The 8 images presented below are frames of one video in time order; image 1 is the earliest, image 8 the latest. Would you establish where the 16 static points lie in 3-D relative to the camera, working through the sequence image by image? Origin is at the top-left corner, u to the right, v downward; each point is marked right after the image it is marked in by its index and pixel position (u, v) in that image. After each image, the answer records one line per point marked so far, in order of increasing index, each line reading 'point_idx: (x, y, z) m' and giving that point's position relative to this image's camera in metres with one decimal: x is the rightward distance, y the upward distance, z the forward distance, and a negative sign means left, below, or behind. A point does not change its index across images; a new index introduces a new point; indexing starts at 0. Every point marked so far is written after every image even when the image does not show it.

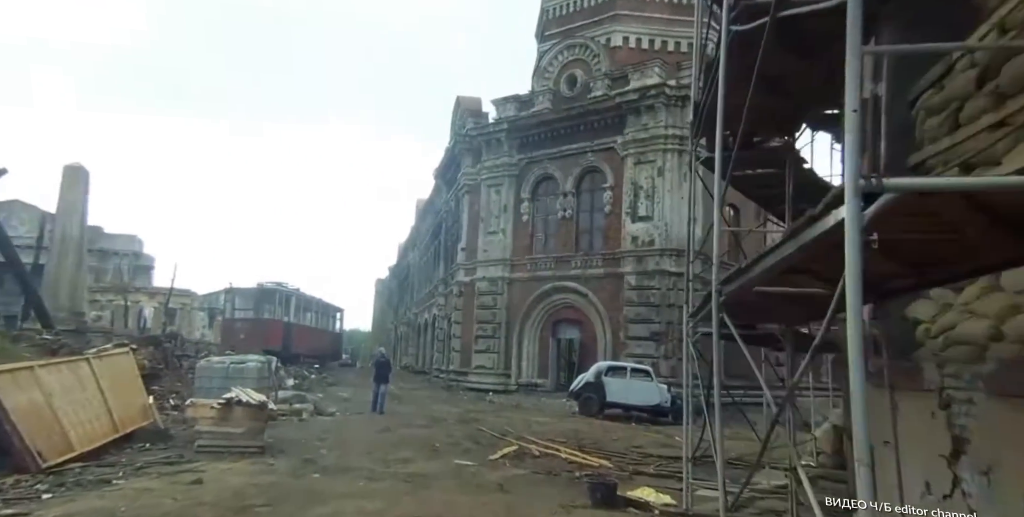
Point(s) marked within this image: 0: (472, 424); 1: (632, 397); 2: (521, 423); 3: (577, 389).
0: (-0.8, -3.3, +14.1) m
1: (+3.0, -3.5, +17.5) m
2: (+0.2, -3.4, +14.6) m
3: (+1.7, -3.4, +18.2) m
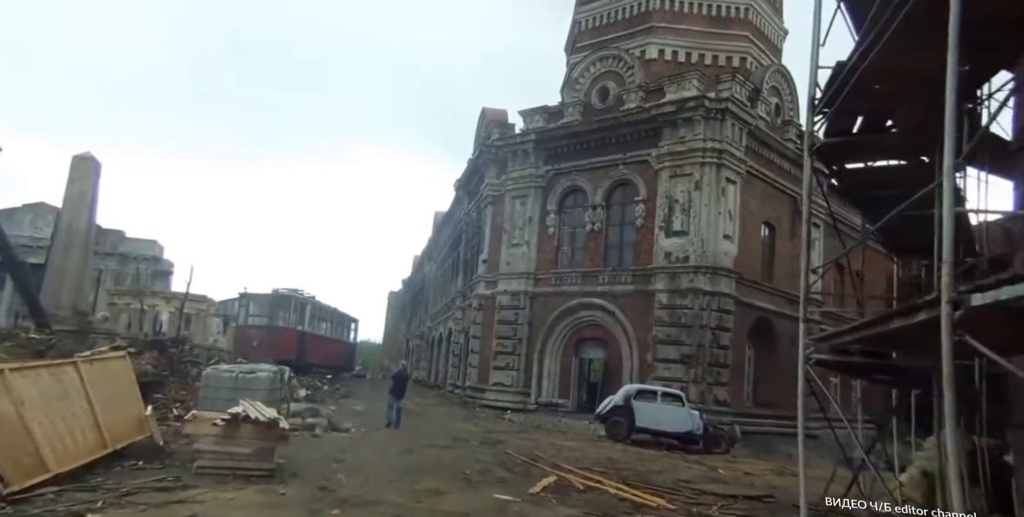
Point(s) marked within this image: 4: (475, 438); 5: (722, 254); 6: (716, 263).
0: (-0.3, -3.5, +13.1) m
1: (+3.6, -3.9, +16.4) m
2: (+0.7, -3.7, +13.6) m
3: (+2.3, -3.8, +17.2) m
4: (-0.8, -3.7, +14.3) m
5: (+5.7, +0.1, +19.3) m
6: (+5.5, -0.1, +19.0) m
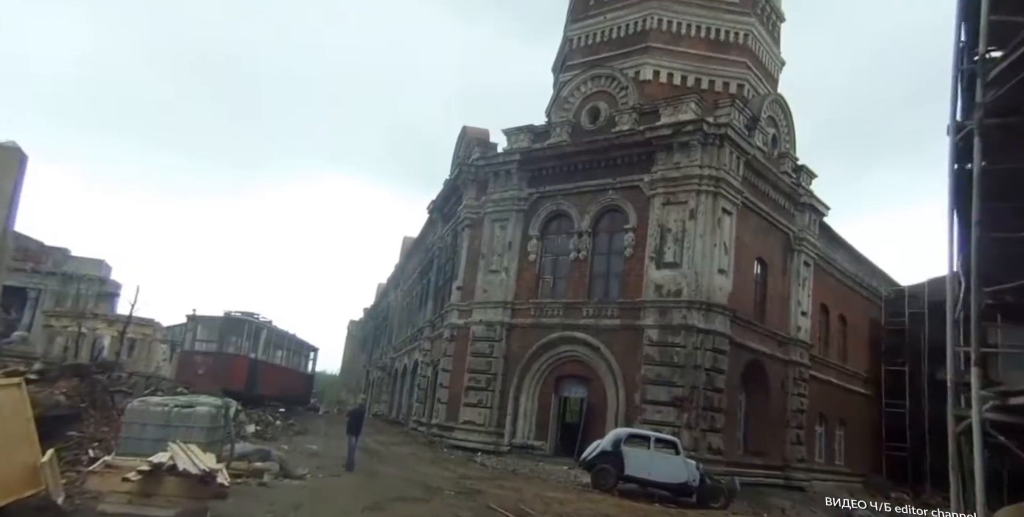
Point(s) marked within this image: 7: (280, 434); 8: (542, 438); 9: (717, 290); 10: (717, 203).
0: (-0.6, -3.9, +11.3) m
1: (+3.0, -4.6, +14.9) m
2: (+0.4, -4.1, +11.9) m
3: (+1.7, -4.5, +15.5) m
4: (-1.2, -4.1, +12.6) m
5: (+5.2, -0.8, +18.0) m
6: (+5.0, -1.0, +17.8) m
7: (-6.2, -4.7, +18.6) m
8: (+0.8, -5.0, +19.5) m
9: (+5.2, -0.8, +18.1) m
10: (+5.3, +1.5, +18.3) m
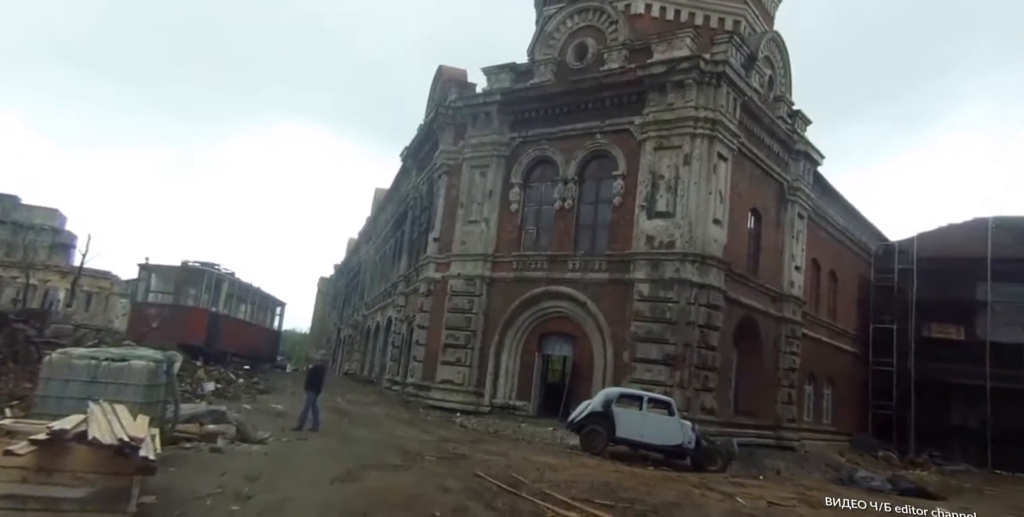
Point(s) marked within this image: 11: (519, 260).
0: (-0.8, -3.0, +10.2) m
1: (+2.7, -3.5, +13.9) m
2: (+0.2, -3.2, +10.8) m
3: (+1.4, -3.4, +14.5) m
4: (-1.4, -3.1, +11.4) m
5: (+4.8, +0.4, +16.9) m
6: (+4.6, +0.2, +16.7) m
7: (-6.7, -3.3, +17.2) m
8: (+0.3, -3.7, +18.5) m
9: (+4.8, +0.4, +17.0) m
10: (+4.9, +2.7, +17.0) m
11: (+0.2, -0.1, +19.1) m
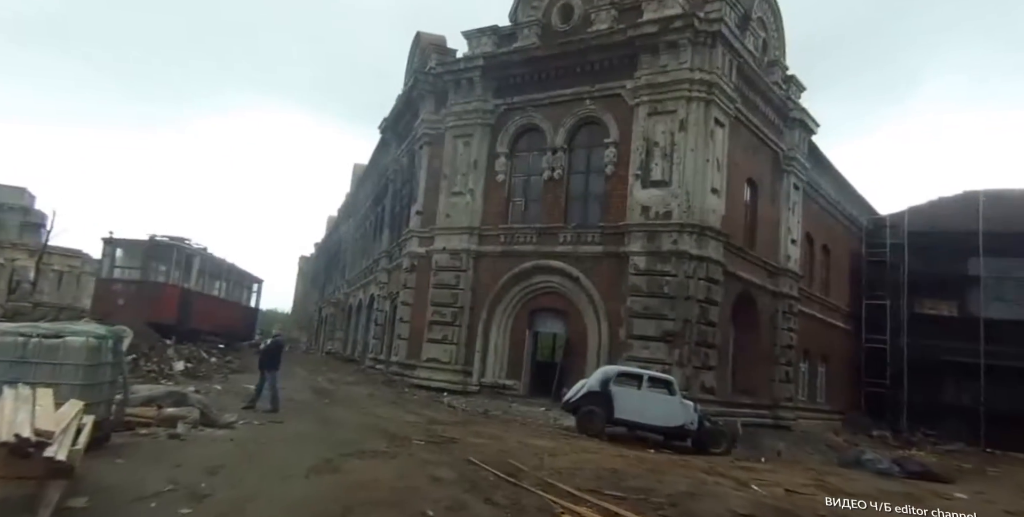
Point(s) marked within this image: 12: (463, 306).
0: (-0.8, -2.6, +9.3) m
1: (+2.6, -2.9, +13.1) m
2: (+0.1, -2.7, +9.9) m
3: (+1.2, -2.8, +13.7) m
4: (-1.5, -2.6, +10.5) m
5: (+4.6, +1.1, +16.1) m
6: (+4.4, +0.8, +15.8) m
7: (-6.9, -2.7, +16.2) m
8: (+0.1, -3.0, +17.6) m
9: (+4.6, +1.1, +16.1) m
10: (+4.6, +3.4, +16.1) m
11: (-0.1, +0.7, +18.1) m
12: (-1.3, -1.2, +18.3) m
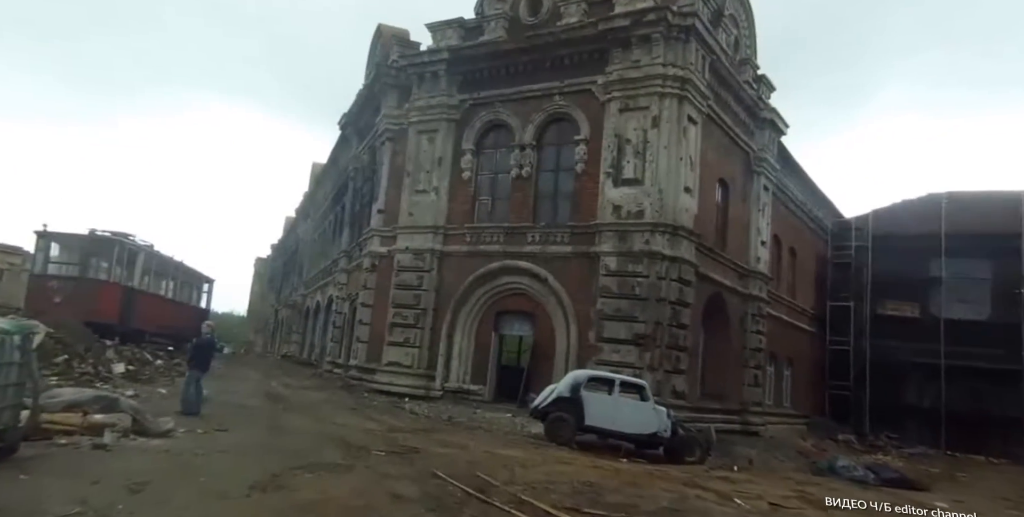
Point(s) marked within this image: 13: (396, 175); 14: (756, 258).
0: (-1.2, -2.5, +8.6) m
1: (+2.0, -2.9, +12.6) m
2: (-0.4, -2.7, +9.3) m
3: (+0.6, -2.8, +13.1) m
4: (-1.9, -2.6, +9.8) m
5: (+3.8, +1.1, +15.7) m
6: (+3.6, +0.8, +15.4) m
7: (-7.7, -2.6, +15.1) m
8: (-0.8, -3.0, +17.0) m
9: (+3.9, +1.0, +15.7) m
10: (+3.9, +3.3, +15.7) m
11: (-0.9, +0.7, +17.4) m
12: (-2.2, -1.2, +17.5) m
13: (-3.1, +2.3, +19.2) m
14: (+6.9, 0.0, +19.8) m
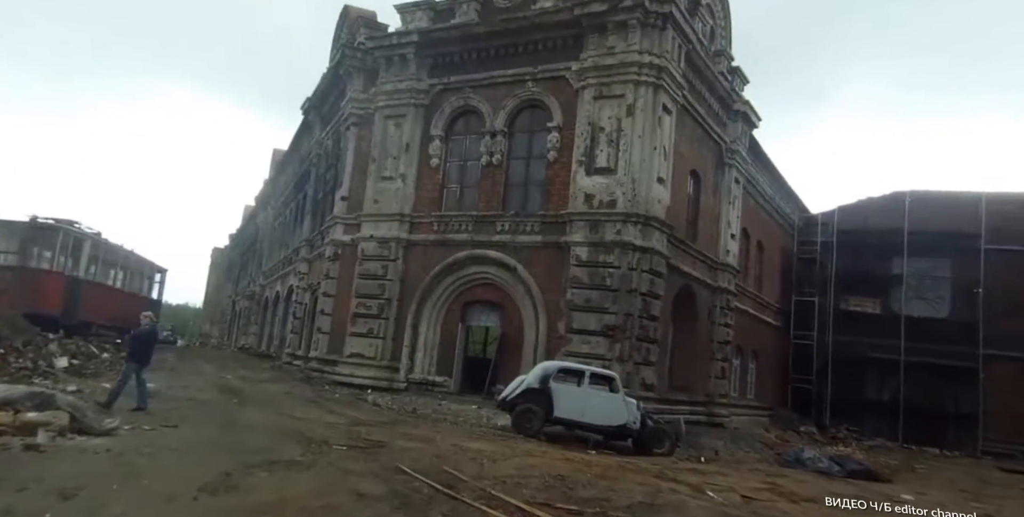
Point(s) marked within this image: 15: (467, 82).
0: (-1.6, -2.3, +8.2) m
1: (+1.4, -2.7, +12.3) m
2: (-0.7, -2.5, +8.9) m
3: (0.0, -2.5, +12.7) m
4: (-2.3, -2.4, +9.3) m
5: (+3.1, +1.3, +15.4) m
6: (+3.0, +1.0, +15.2) m
7: (-8.3, -2.3, +14.4) m
8: (-1.6, -2.7, +16.5) m
9: (+3.2, +1.2, +15.5) m
10: (+3.3, +3.5, +15.5) m
11: (-1.7, +0.9, +17.0) m
12: (-3.0, -0.9, +17.0) m
13: (-4.0, +2.6, +18.6) m
14: (+6.0, +0.2, +19.7) m
15: (-1.1, +4.4, +17.4) m
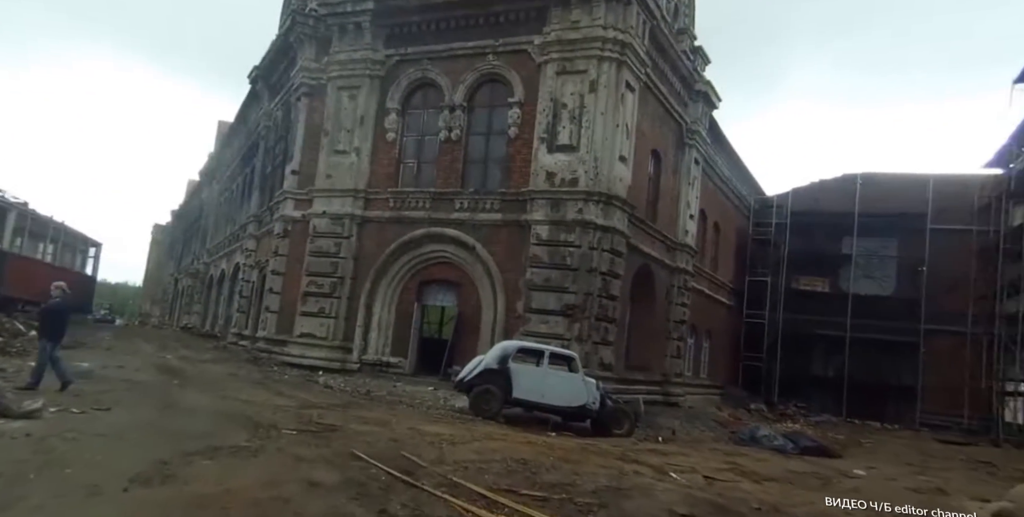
0: (-2.0, -2.0, +7.7) m
1: (+0.7, -2.4, +12.1) m
2: (-1.2, -2.2, +8.5) m
3: (-0.8, -2.1, +12.4) m
4: (-2.9, -2.1, +8.8) m
5: (+2.3, +1.7, +15.2) m
6: (+2.1, +1.5, +14.9) m
7: (-9.2, -1.7, +13.4) m
8: (-2.6, -2.2, +16.1) m
9: (+2.3, +1.7, +15.2) m
10: (+2.4, +4.0, +15.2) m
11: (-2.7, +1.5, +16.4) m
12: (-4.0, -0.4, +16.4) m
13: (-5.0, +3.2, +17.8) m
14: (+4.8, +0.8, +19.7) m
15: (-2.1, +4.9, +16.7) m
